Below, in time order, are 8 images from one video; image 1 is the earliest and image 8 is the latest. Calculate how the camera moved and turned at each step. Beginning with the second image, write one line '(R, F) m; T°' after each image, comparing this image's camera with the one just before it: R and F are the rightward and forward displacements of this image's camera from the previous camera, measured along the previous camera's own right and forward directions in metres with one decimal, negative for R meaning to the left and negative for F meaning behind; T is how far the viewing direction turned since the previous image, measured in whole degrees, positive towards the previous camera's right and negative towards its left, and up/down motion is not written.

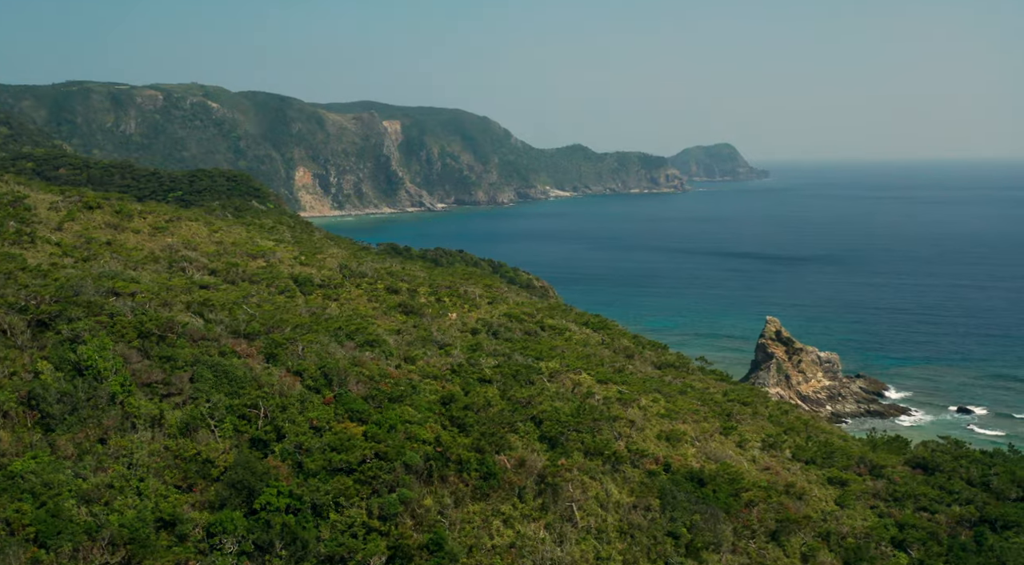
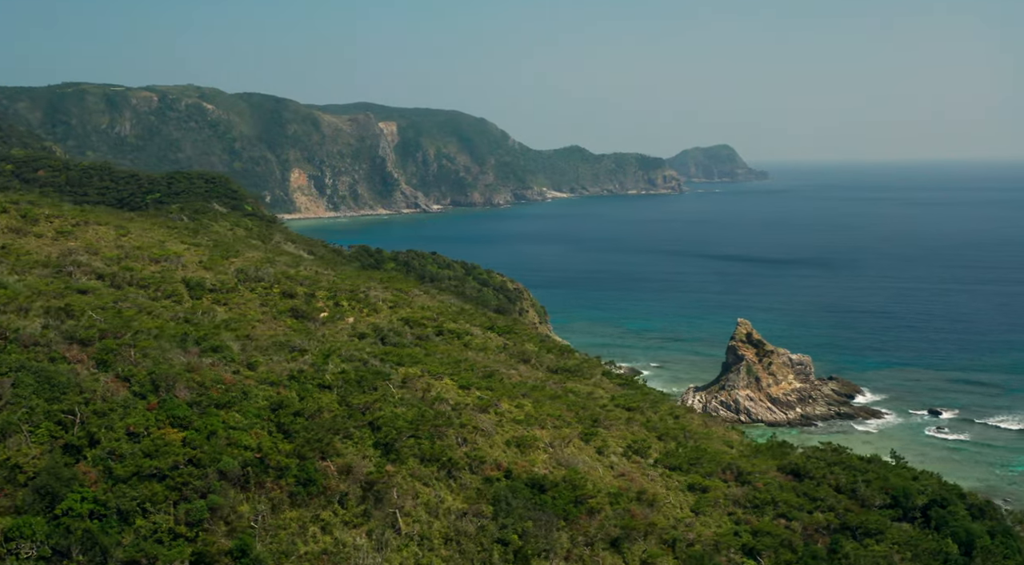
(+2.9, 0.0) m; 0°
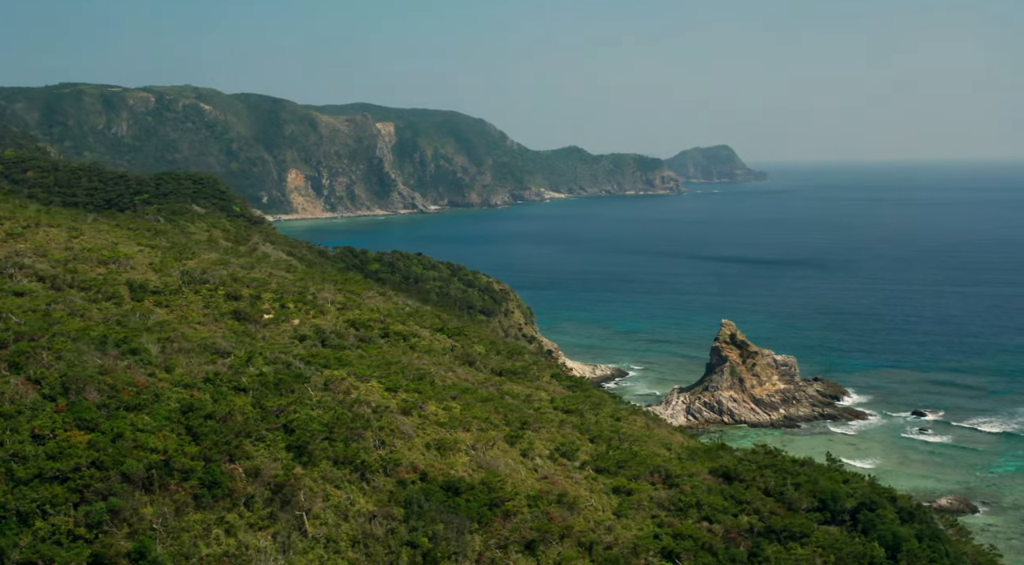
(+1.6, 0.0) m; 0°
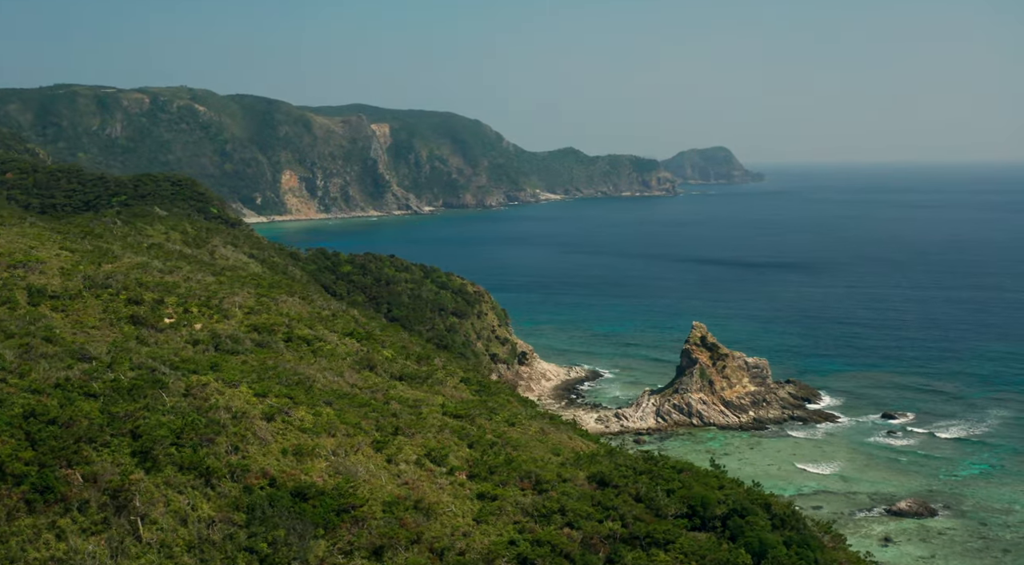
(+2.8, -0.1) m; 0°
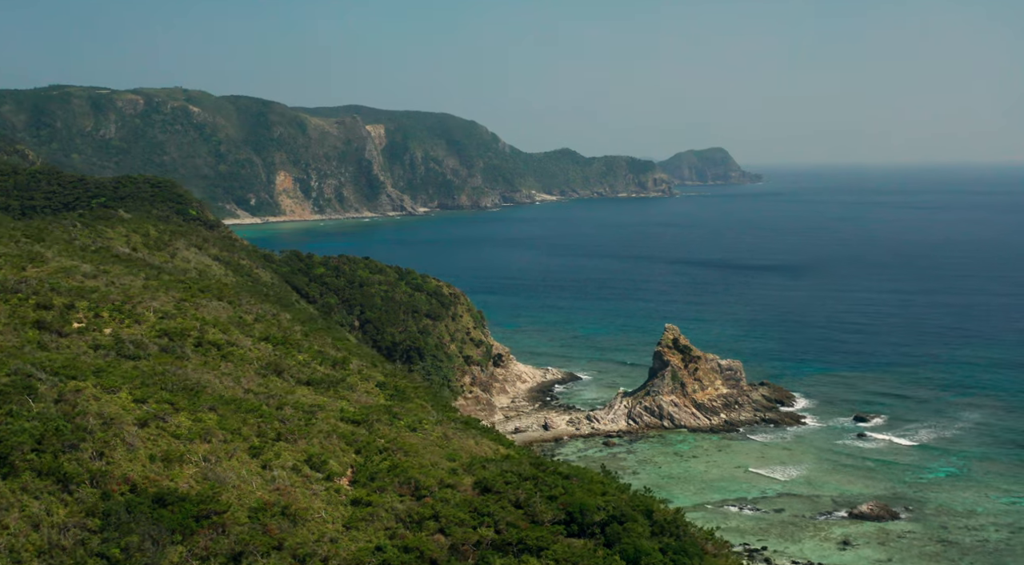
(+2.6, -0.1) m; 0°
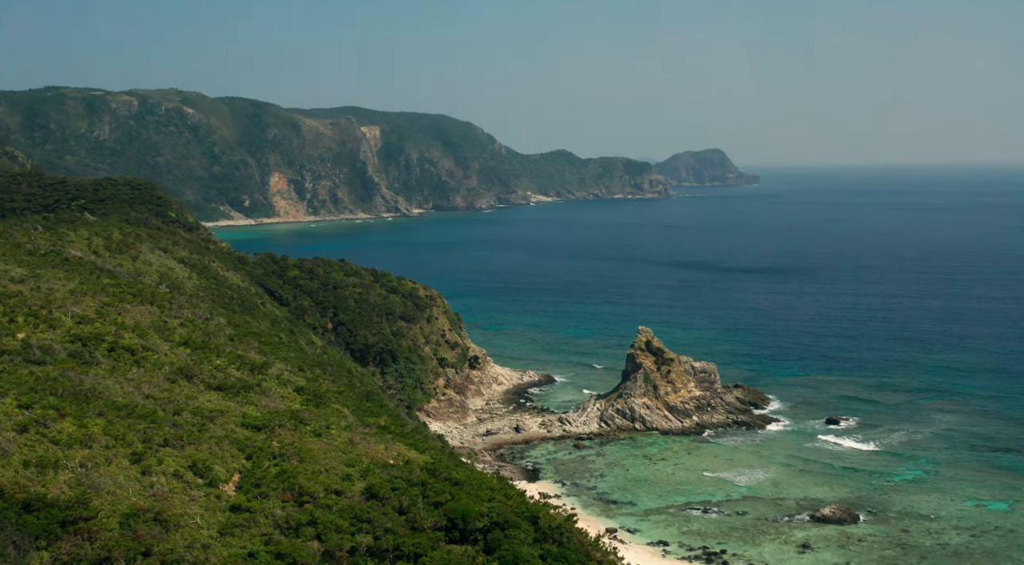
(+2.6, -0.1) m; 0°
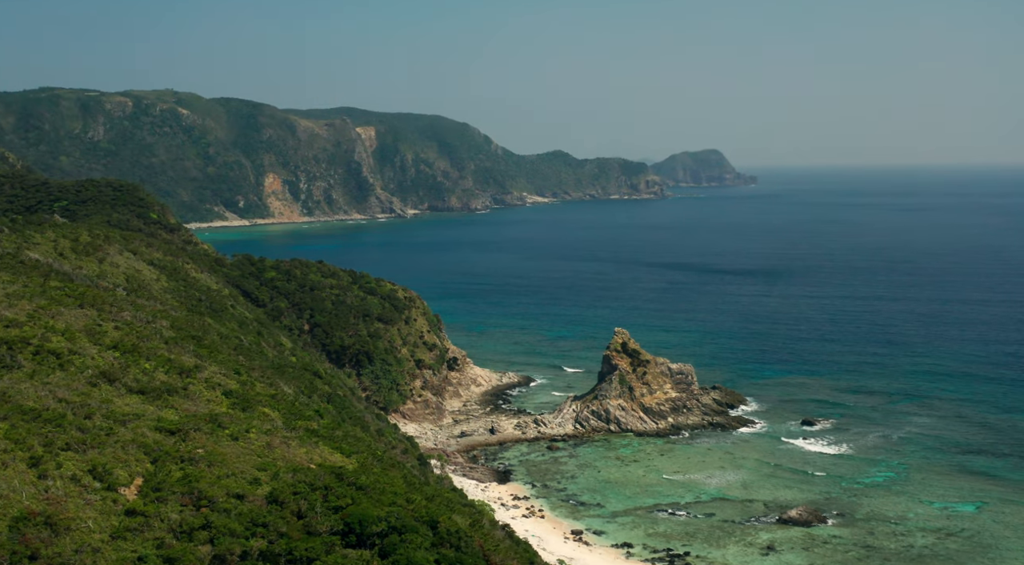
(+2.2, -0.1) m; 0°
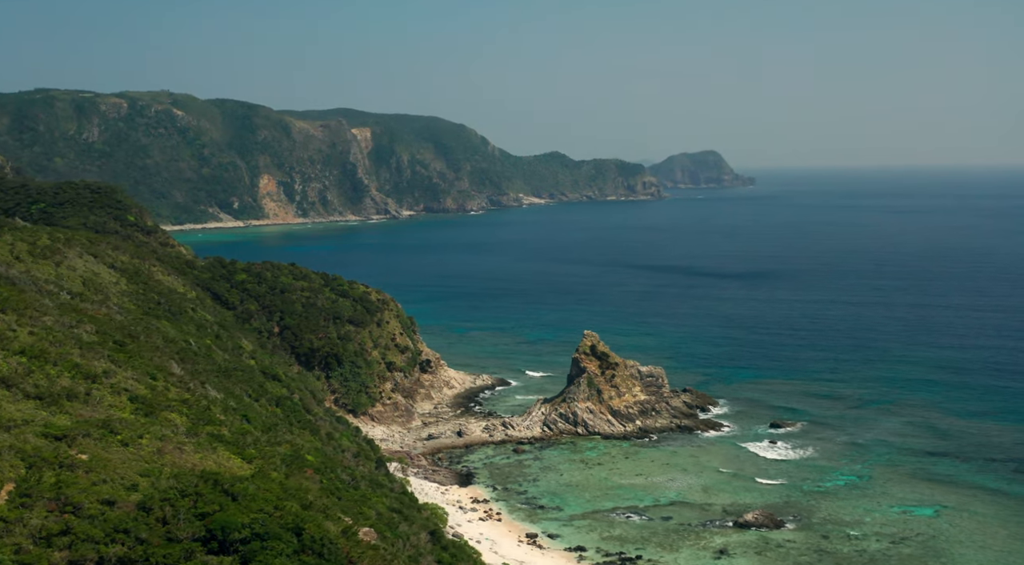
(+3.1, -0.1) m; 0°
